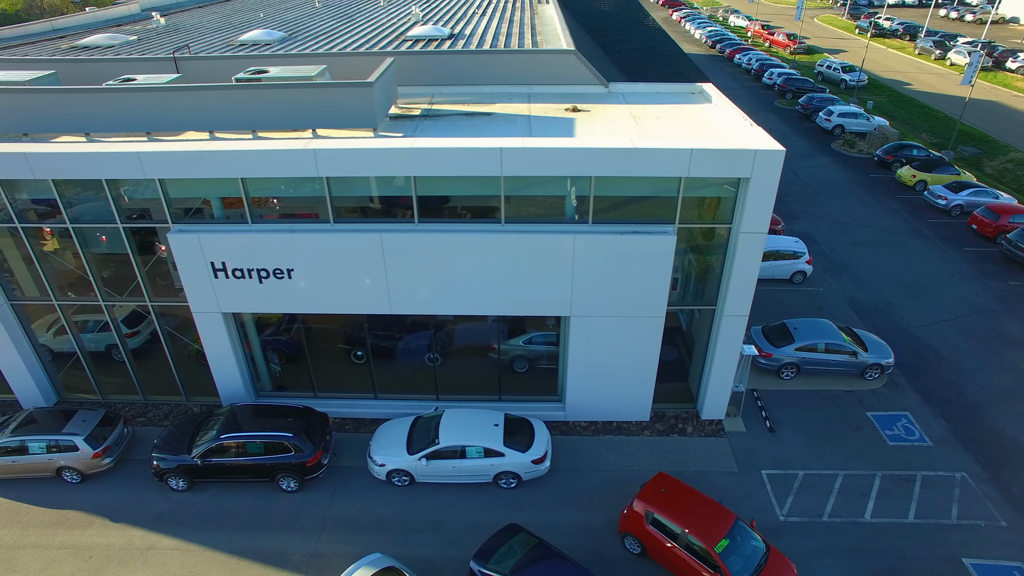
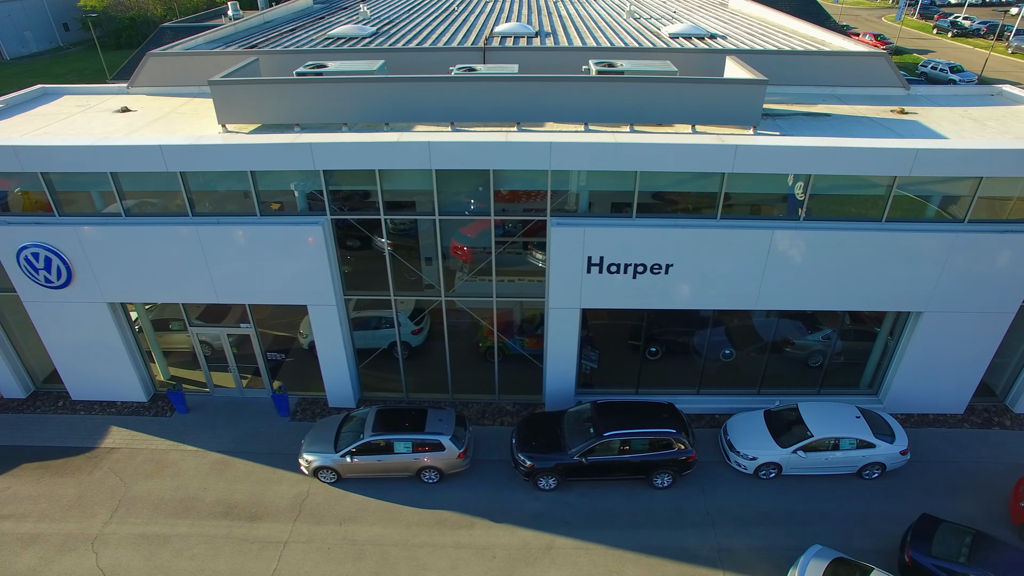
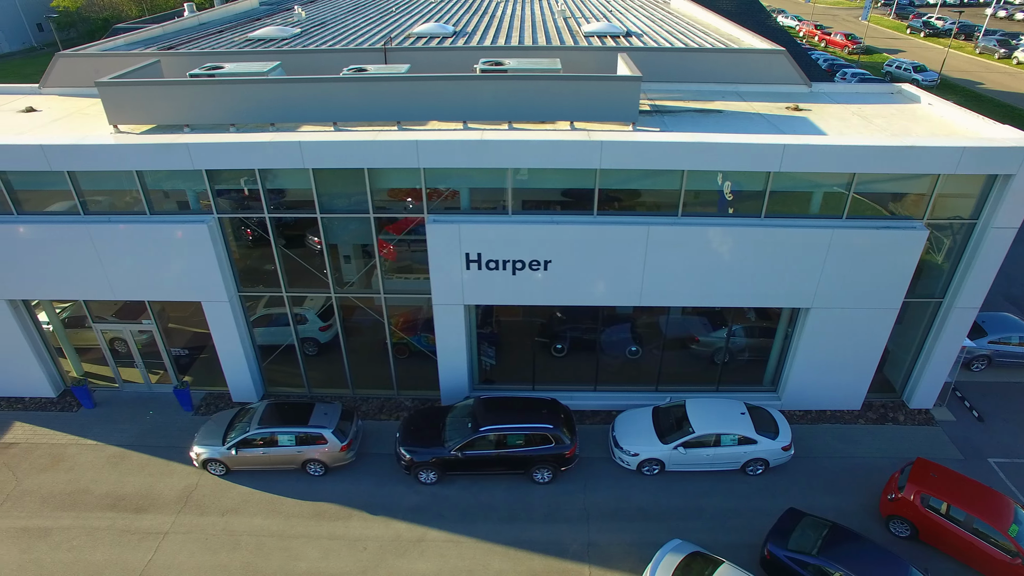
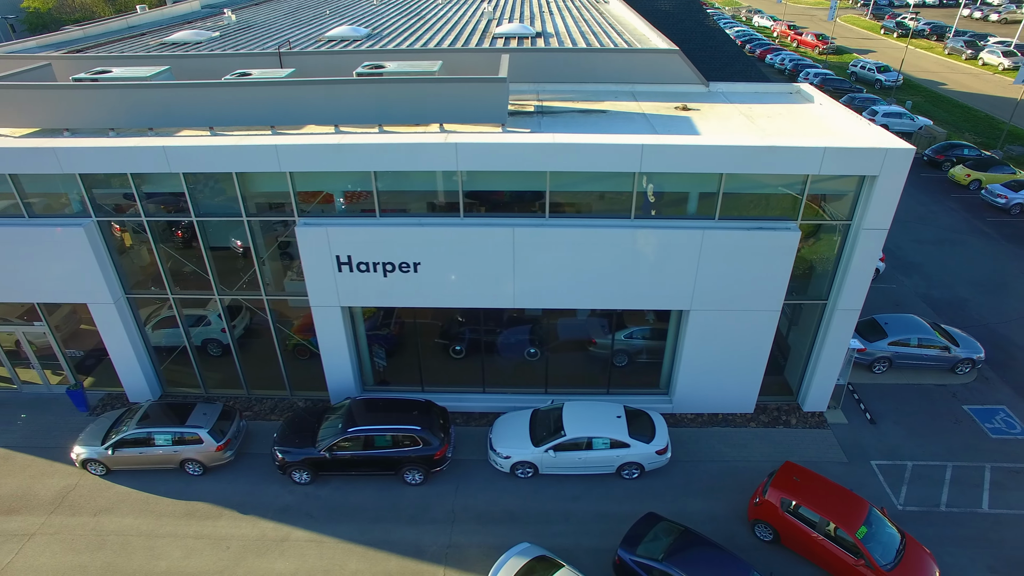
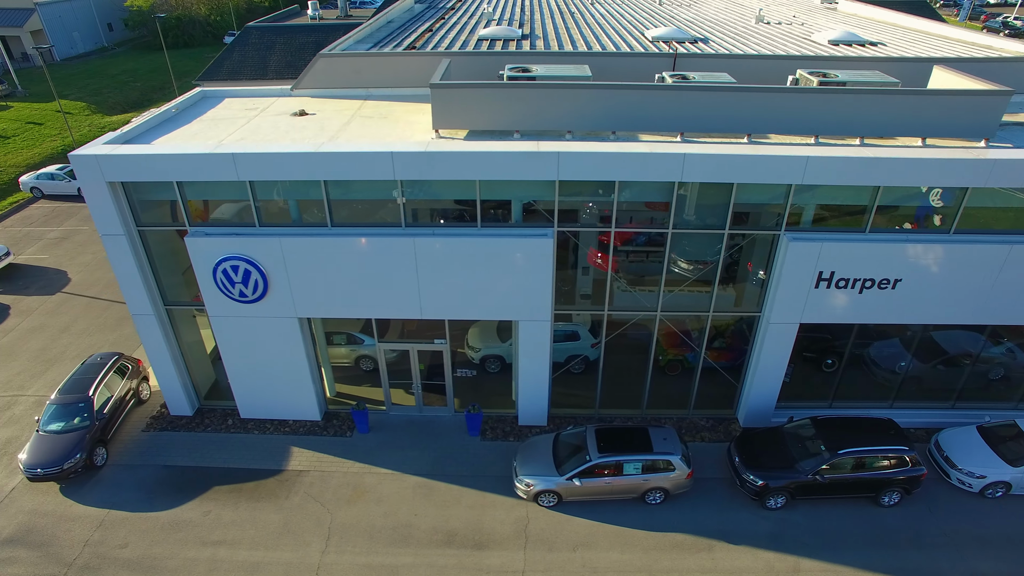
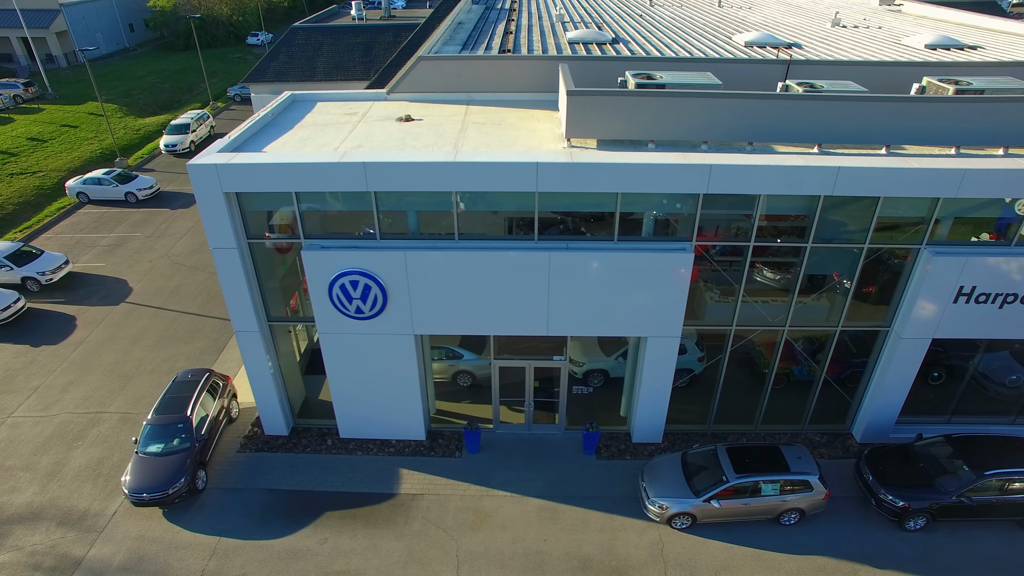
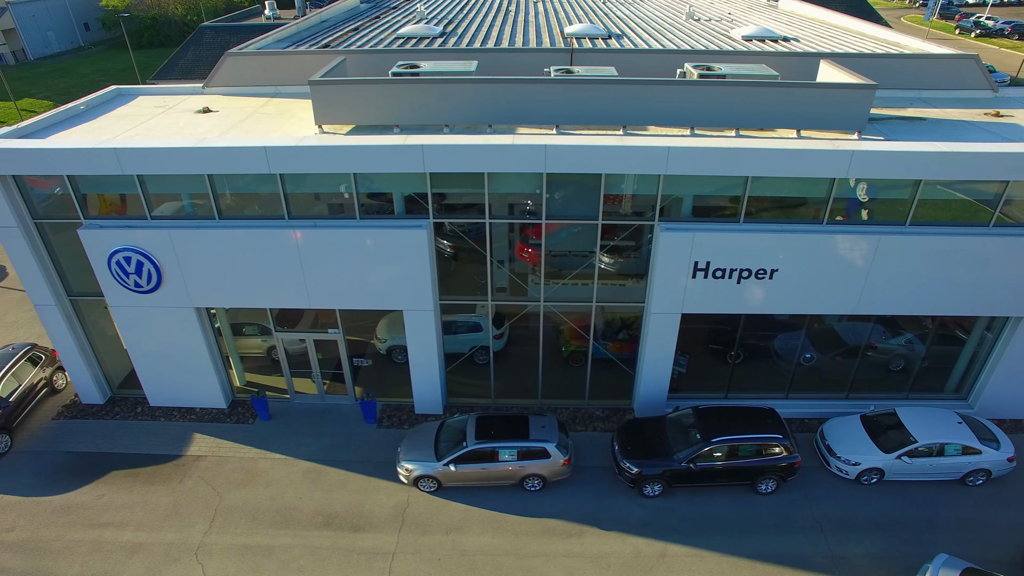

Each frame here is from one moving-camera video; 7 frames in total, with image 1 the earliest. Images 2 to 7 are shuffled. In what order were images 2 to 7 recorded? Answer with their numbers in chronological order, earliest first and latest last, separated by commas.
4, 3, 2, 7, 5, 6
